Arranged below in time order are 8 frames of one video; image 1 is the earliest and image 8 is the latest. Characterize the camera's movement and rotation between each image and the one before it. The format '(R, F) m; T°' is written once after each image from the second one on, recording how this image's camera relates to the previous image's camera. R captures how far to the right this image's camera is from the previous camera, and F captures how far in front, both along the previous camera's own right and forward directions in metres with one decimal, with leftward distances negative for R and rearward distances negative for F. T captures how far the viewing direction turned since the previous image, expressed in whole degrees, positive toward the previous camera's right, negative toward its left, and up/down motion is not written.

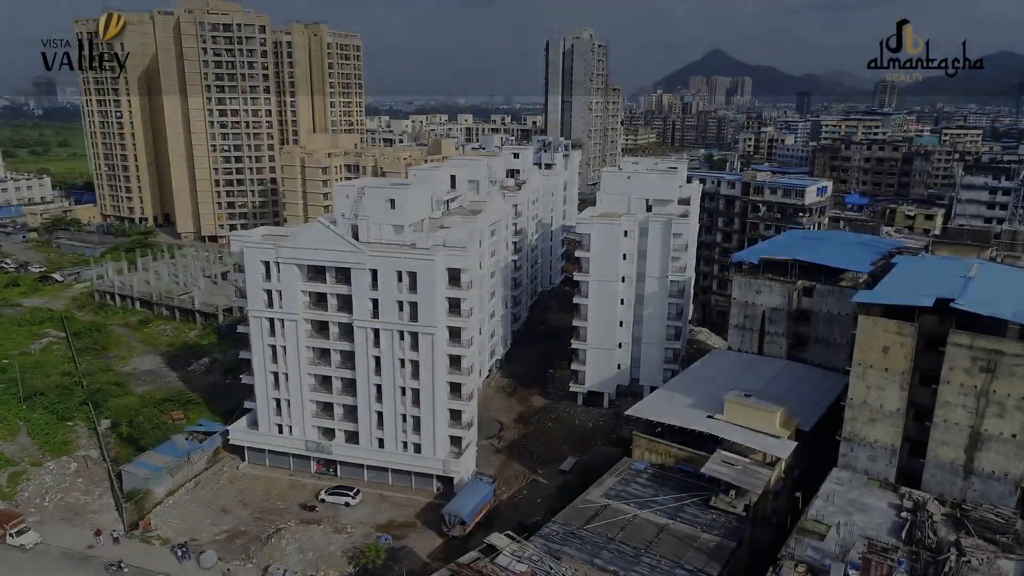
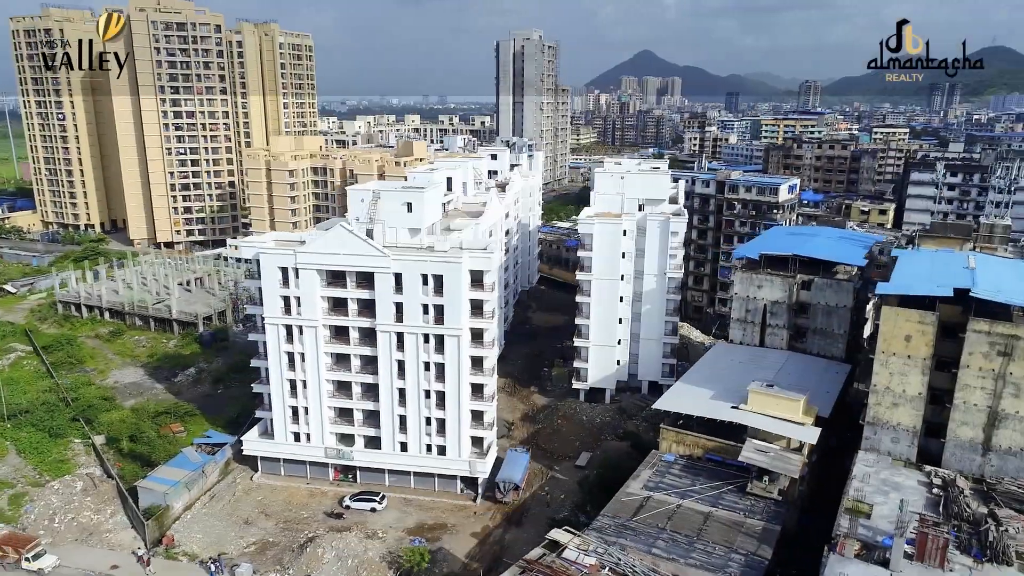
(-4.1, -0.3) m; +5°
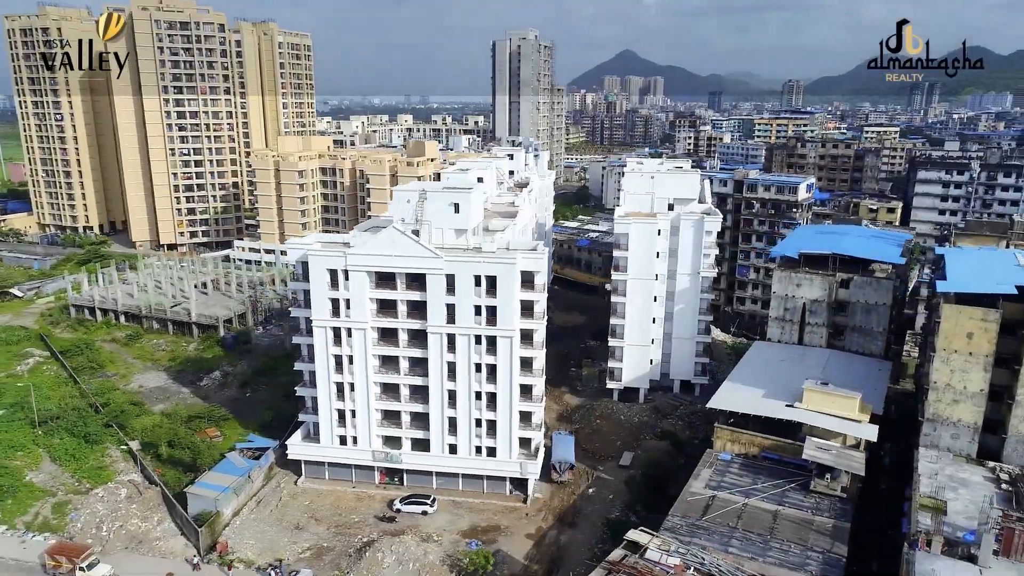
(-3.3, +0.2) m; +1°
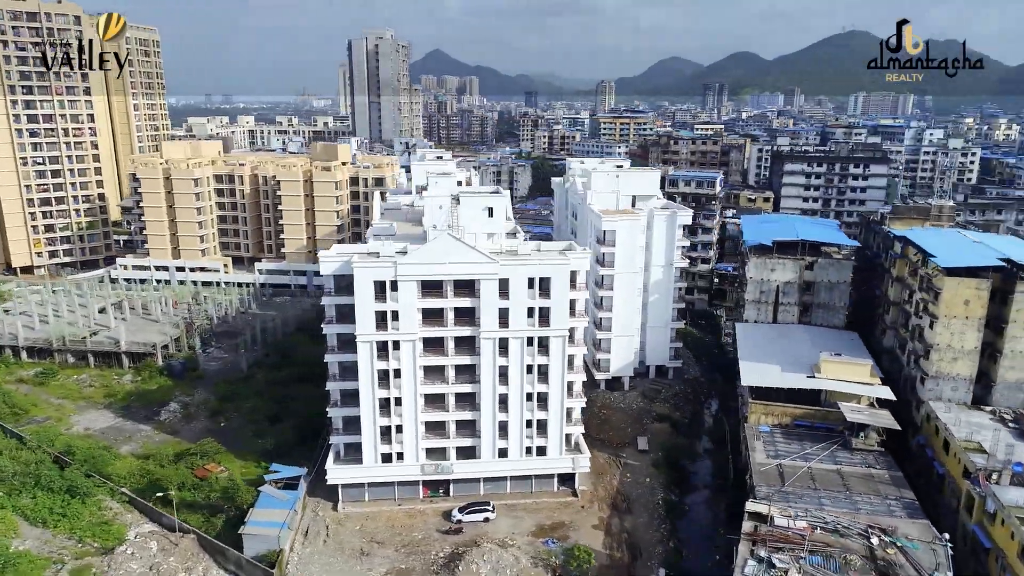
(-10.7, +0.9) m; +14°
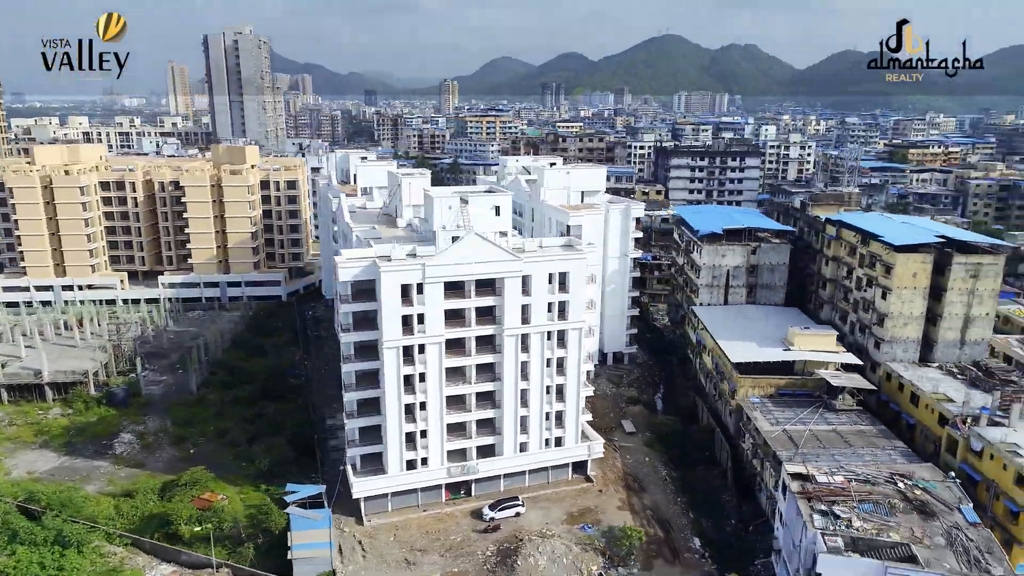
(-8.4, +0.4) m; +12°
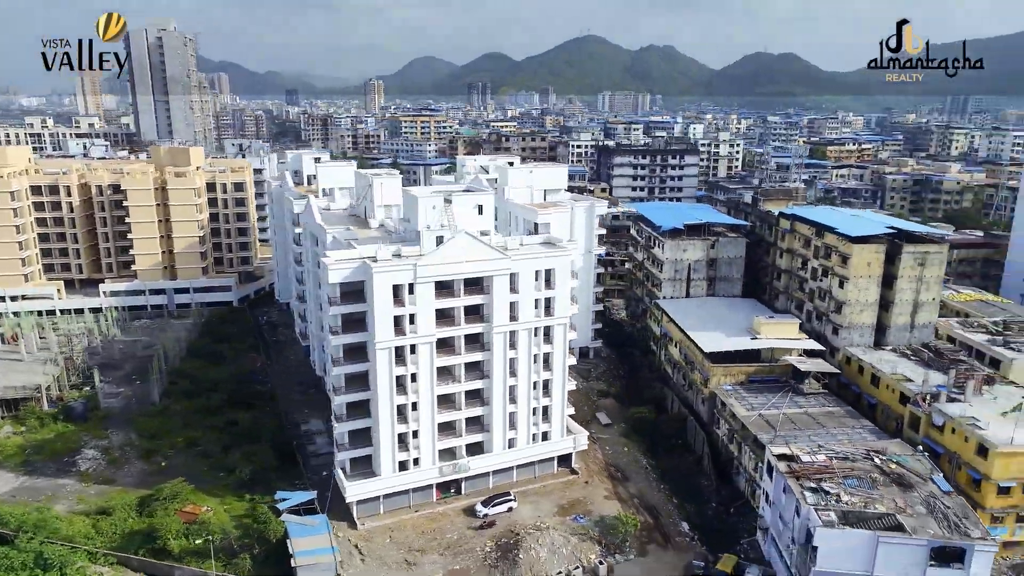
(-2.9, -0.2) m; +6°
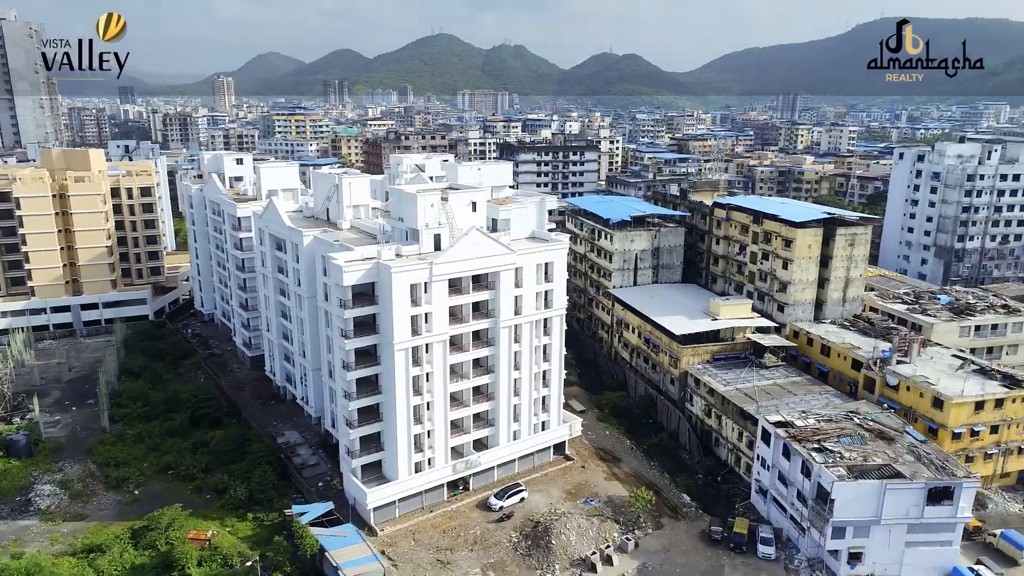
(-6.9, +0.1) m; +11°
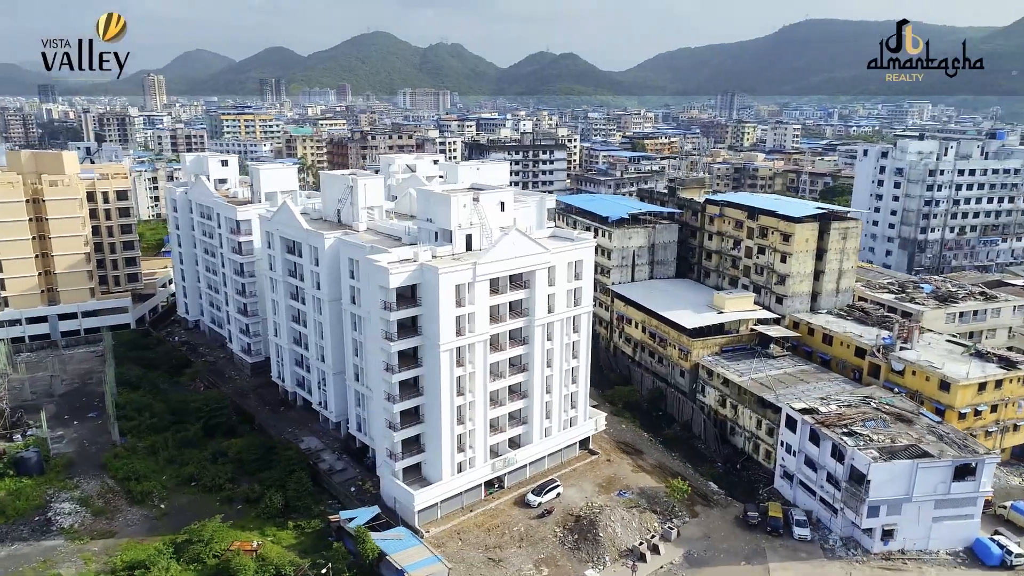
(-4.6, -0.1) m; +5°
